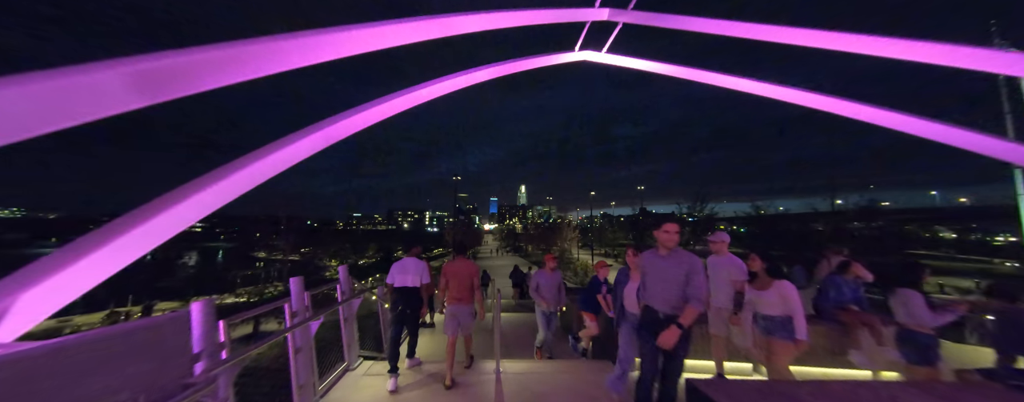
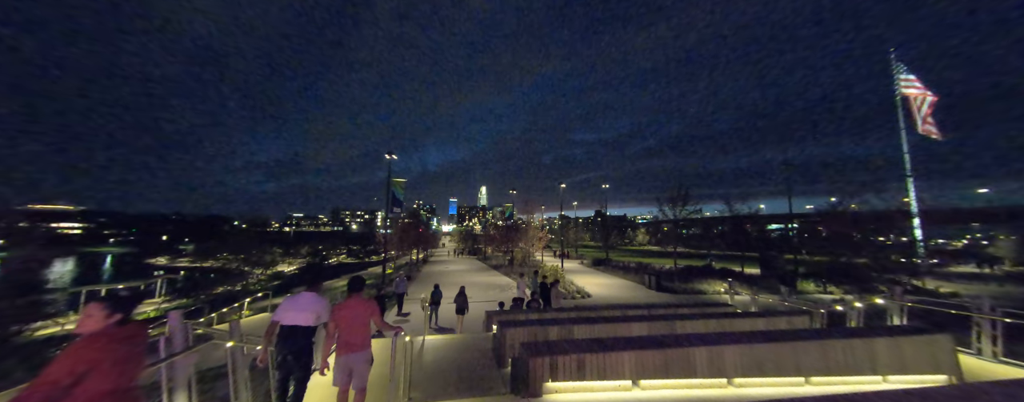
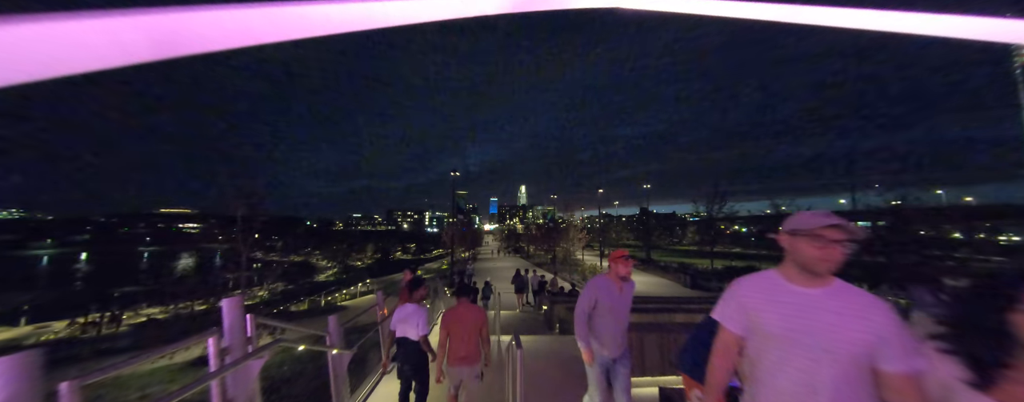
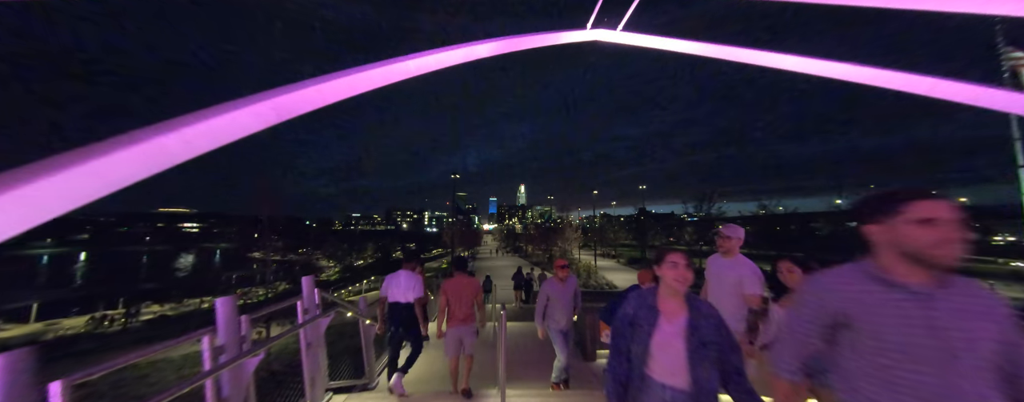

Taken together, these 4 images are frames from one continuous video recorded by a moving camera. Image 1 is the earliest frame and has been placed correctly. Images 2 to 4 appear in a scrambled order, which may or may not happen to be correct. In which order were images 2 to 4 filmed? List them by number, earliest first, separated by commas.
4, 3, 2
